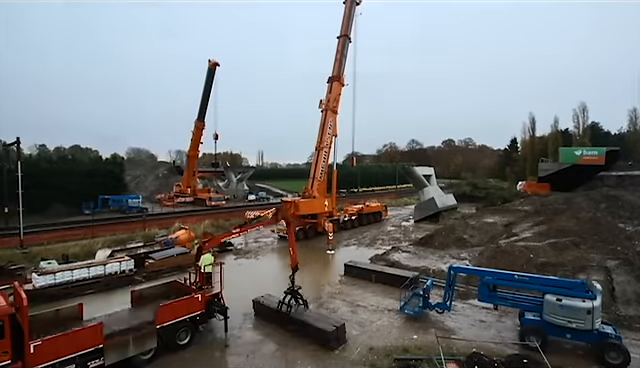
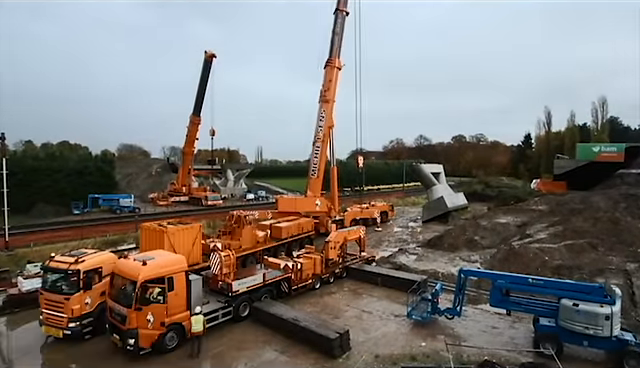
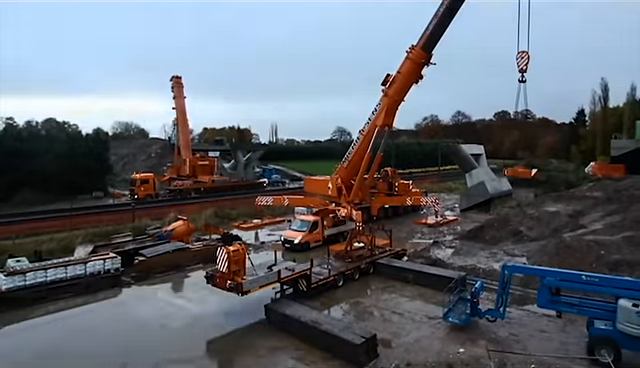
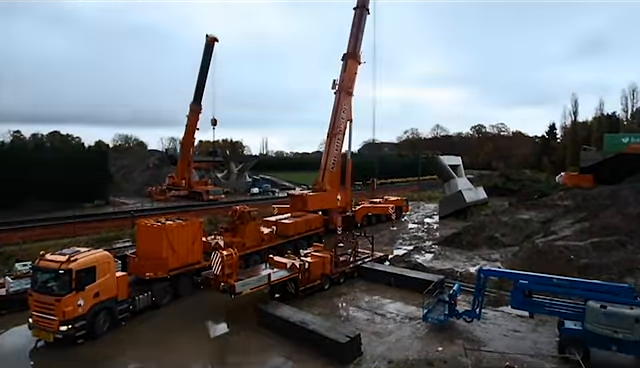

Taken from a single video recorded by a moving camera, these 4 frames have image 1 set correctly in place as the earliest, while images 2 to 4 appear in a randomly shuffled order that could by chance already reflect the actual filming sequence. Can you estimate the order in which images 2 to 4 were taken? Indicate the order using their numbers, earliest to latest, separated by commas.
2, 4, 3
